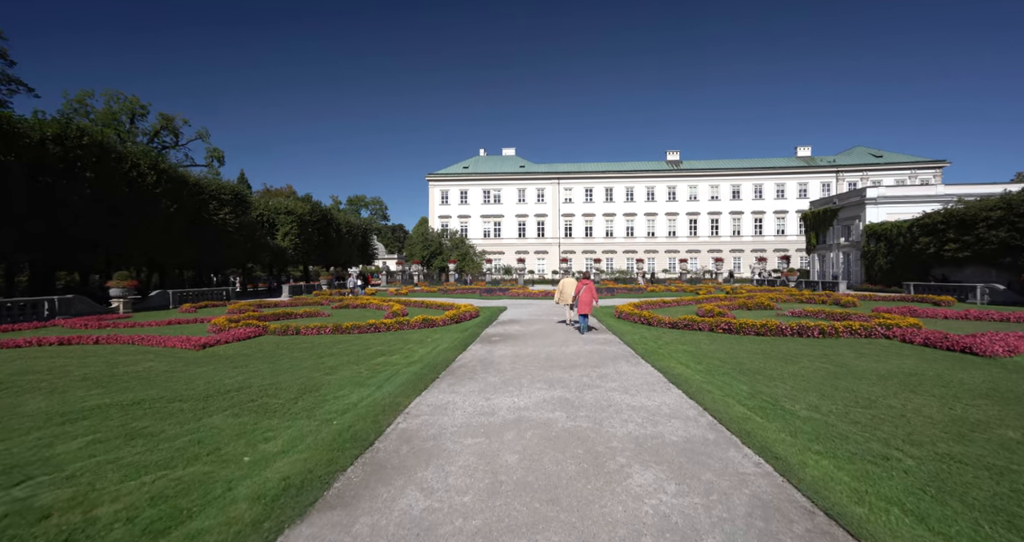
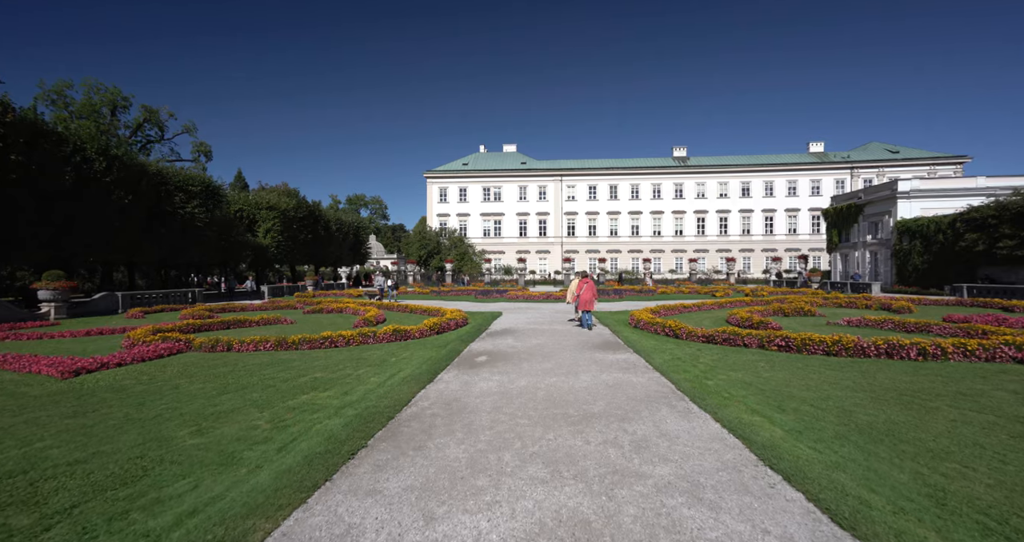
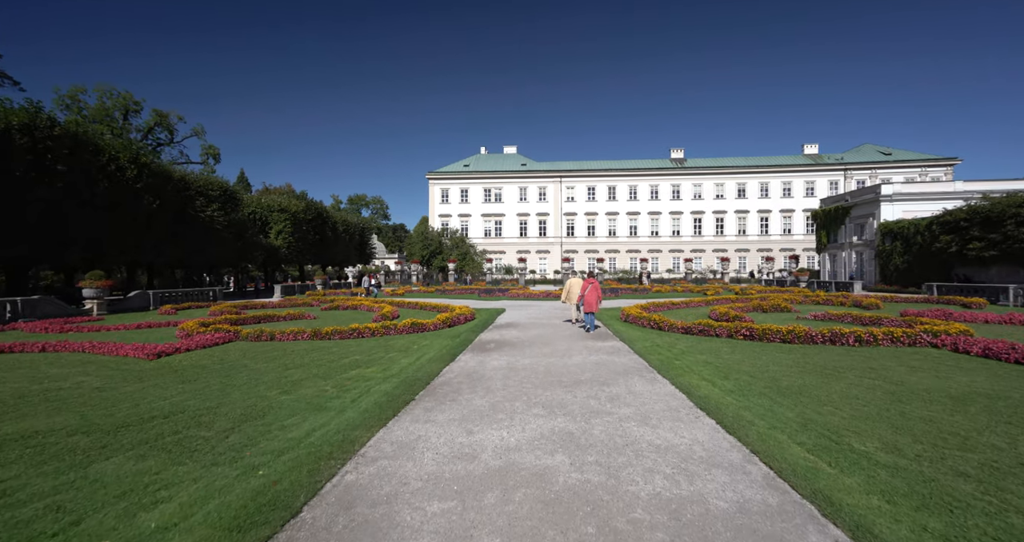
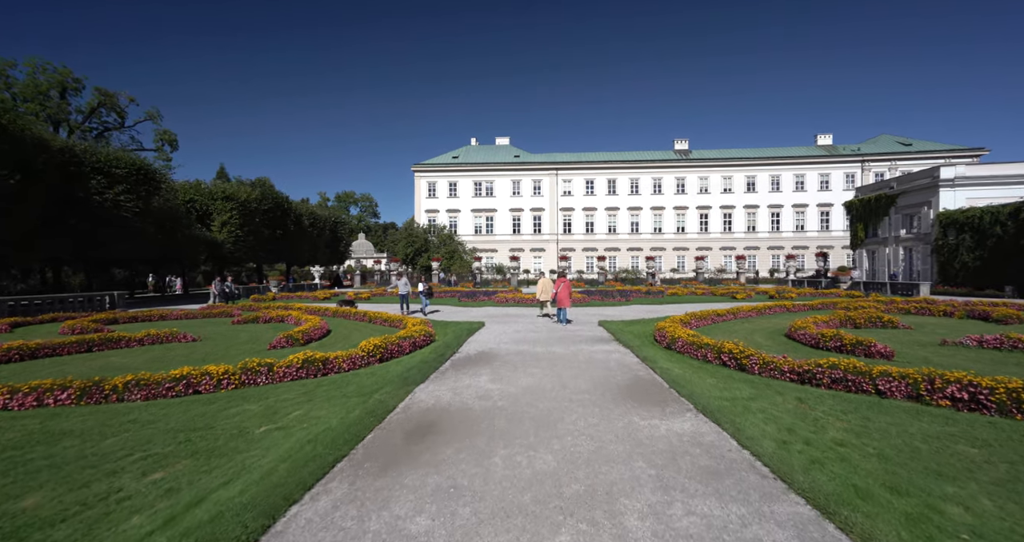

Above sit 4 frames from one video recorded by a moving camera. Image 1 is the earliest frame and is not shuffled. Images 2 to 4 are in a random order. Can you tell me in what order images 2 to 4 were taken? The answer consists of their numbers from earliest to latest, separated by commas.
3, 2, 4
